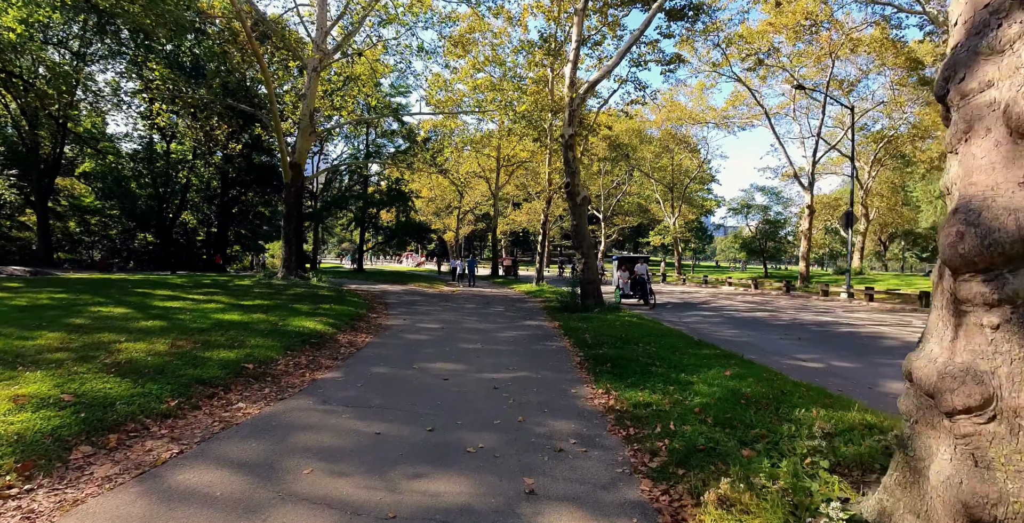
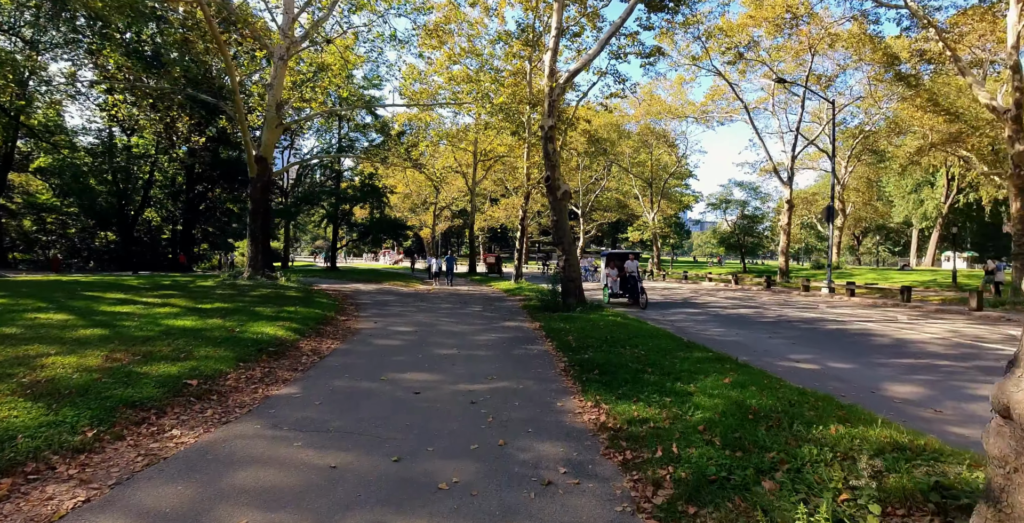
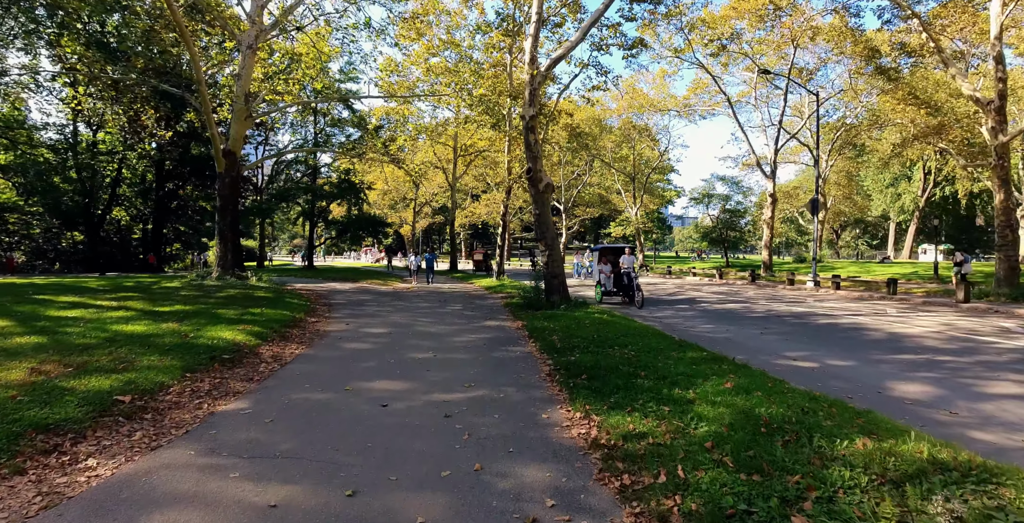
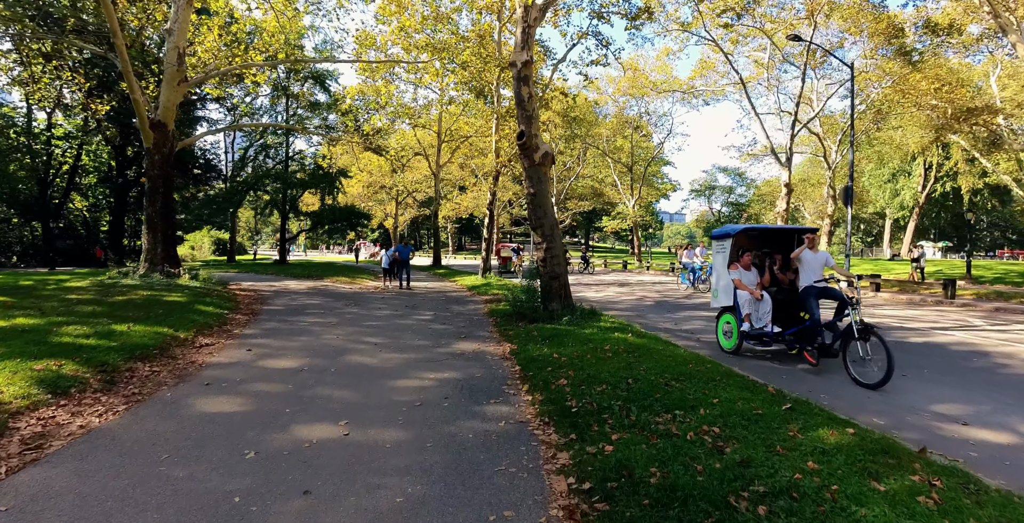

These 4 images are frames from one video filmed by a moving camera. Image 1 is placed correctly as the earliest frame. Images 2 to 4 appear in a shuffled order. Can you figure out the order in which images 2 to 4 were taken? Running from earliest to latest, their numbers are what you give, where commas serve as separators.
2, 3, 4
